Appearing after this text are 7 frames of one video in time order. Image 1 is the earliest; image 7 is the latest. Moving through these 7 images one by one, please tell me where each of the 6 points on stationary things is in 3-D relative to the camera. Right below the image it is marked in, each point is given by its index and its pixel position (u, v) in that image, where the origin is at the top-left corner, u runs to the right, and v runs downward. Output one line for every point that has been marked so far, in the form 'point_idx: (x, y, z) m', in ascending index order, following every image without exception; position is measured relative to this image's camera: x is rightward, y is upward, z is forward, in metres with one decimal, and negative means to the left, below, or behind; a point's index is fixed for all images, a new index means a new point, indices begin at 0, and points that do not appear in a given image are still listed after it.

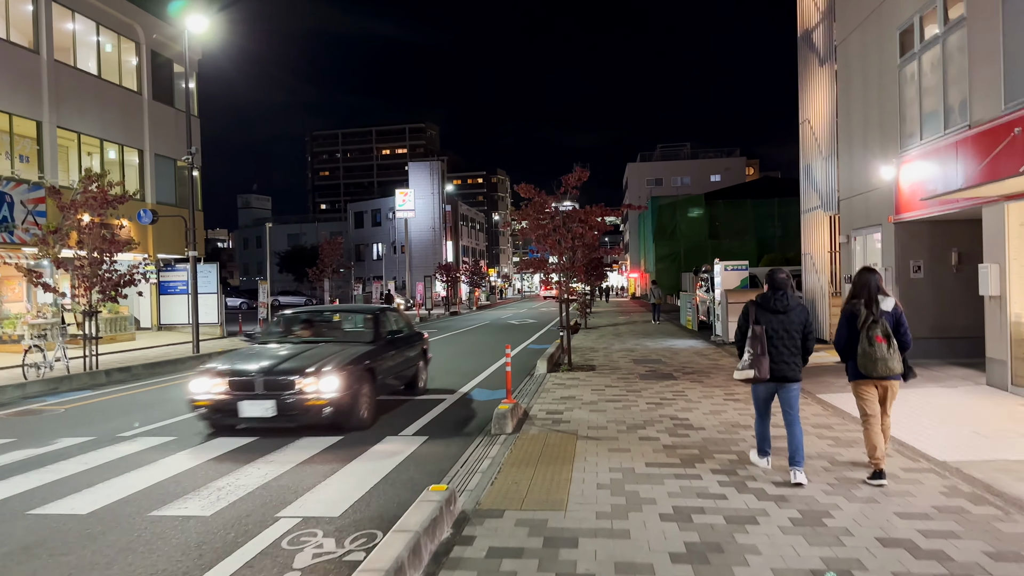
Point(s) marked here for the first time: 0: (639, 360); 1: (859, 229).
0: (+2.3, -1.3, +14.0) m
1: (+6.2, +1.1, +13.7) m
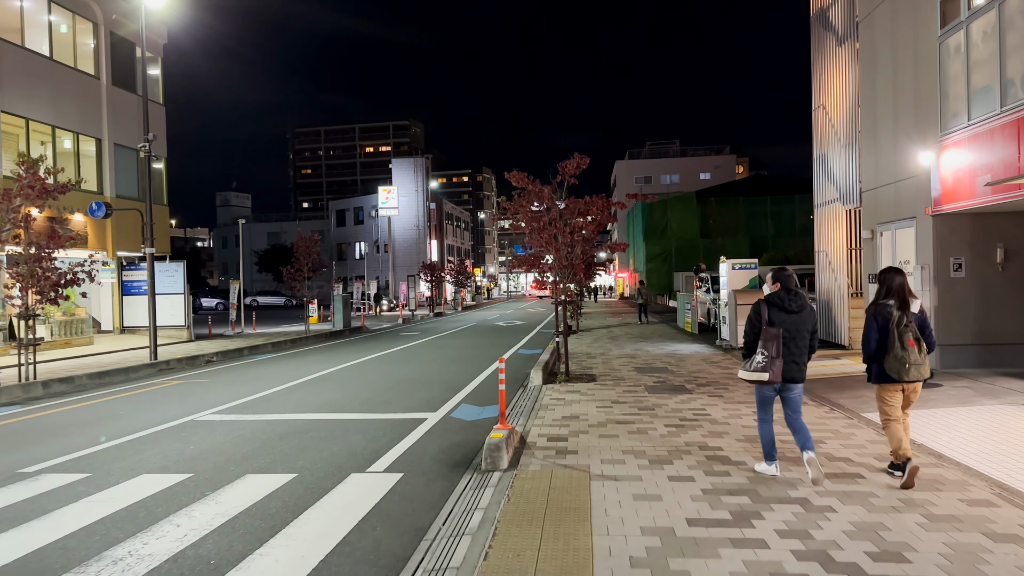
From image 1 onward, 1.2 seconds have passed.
0: (+2.2, -1.3, +12.6) m
1: (+6.1, +1.1, +12.4) m
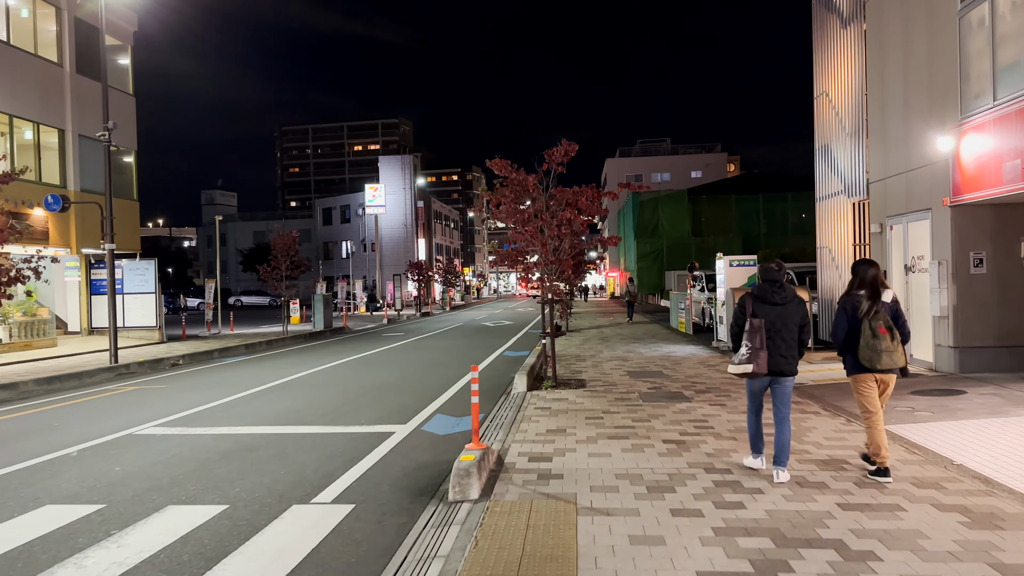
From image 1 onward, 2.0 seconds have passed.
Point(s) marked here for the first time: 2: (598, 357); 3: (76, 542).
0: (+1.9, -1.3, +11.7) m
1: (+5.8, +1.1, +11.5) m
2: (+1.6, -1.3, +14.2) m
3: (-2.5, -1.5, +4.4) m
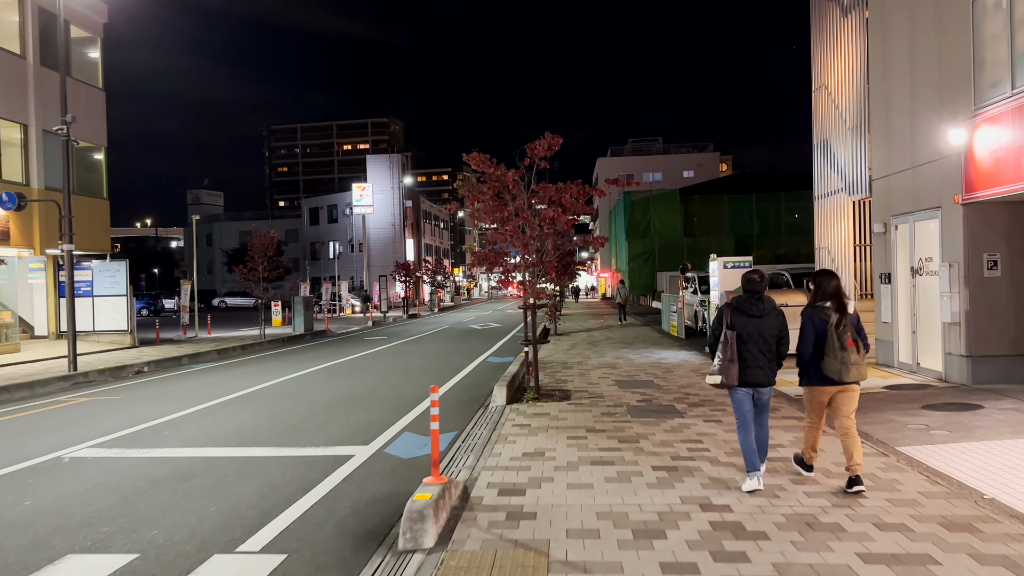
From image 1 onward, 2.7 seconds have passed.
0: (+1.6, -1.4, +10.9) m
1: (+5.5, +1.0, +10.8) m
2: (+1.3, -1.3, +13.4) m
3: (-2.7, -1.5, +3.6) m
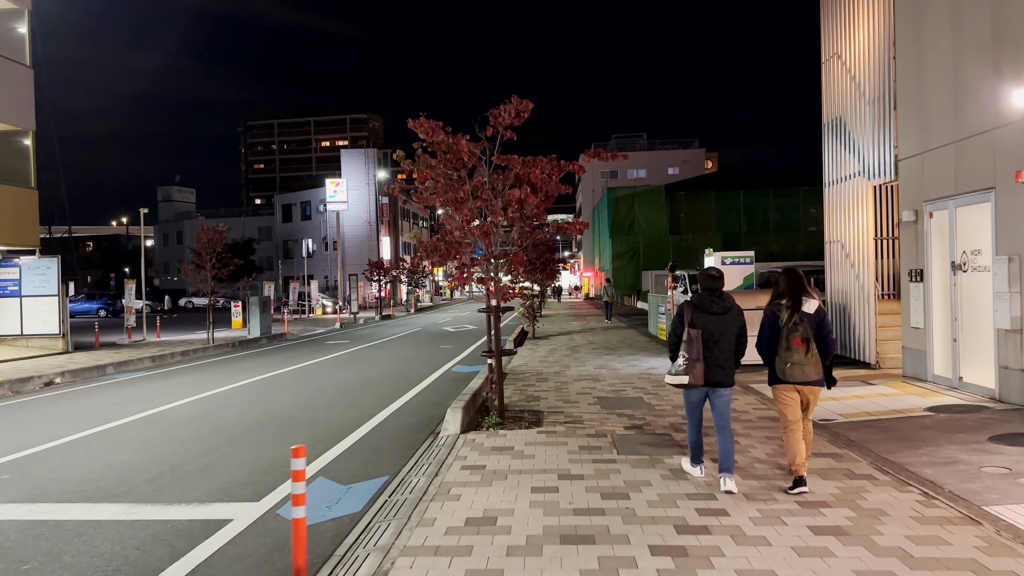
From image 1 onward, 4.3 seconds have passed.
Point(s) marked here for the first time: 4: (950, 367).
0: (+1.2, -1.3, +9.1) m
1: (+5.1, +1.0, +9.1) m
2: (+0.8, -1.3, +11.6) m
3: (-3.0, -1.5, +1.7) m
4: (+5.1, -0.9, +9.0) m
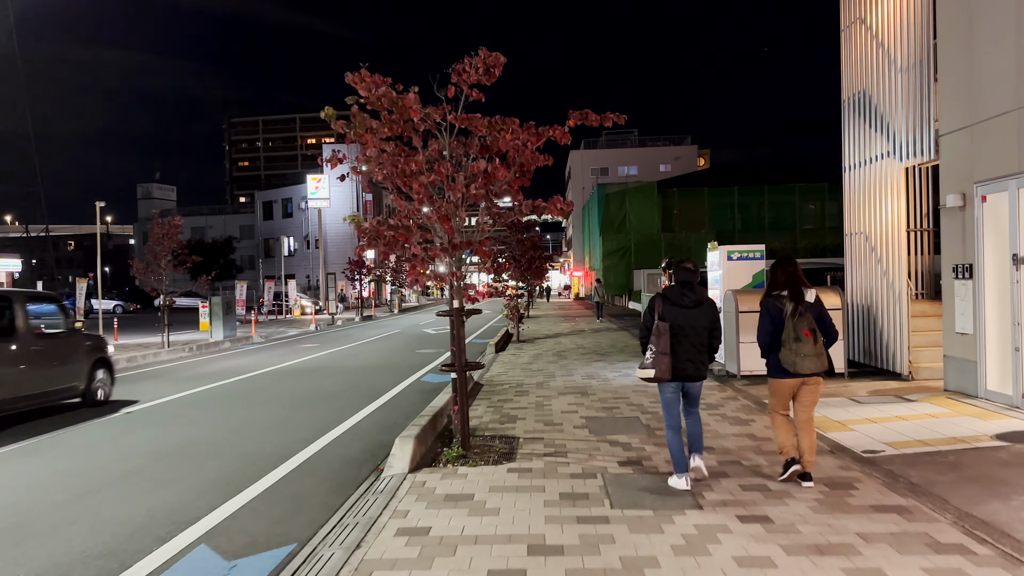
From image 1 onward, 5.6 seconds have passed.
0: (+0.9, -1.3, +7.5) m
1: (+4.8, +1.1, +7.5) m
2: (+0.5, -1.3, +10.0) m
3: (-3.2, -1.5, 0.0) m
4: (+4.8, -0.9, +7.4) m
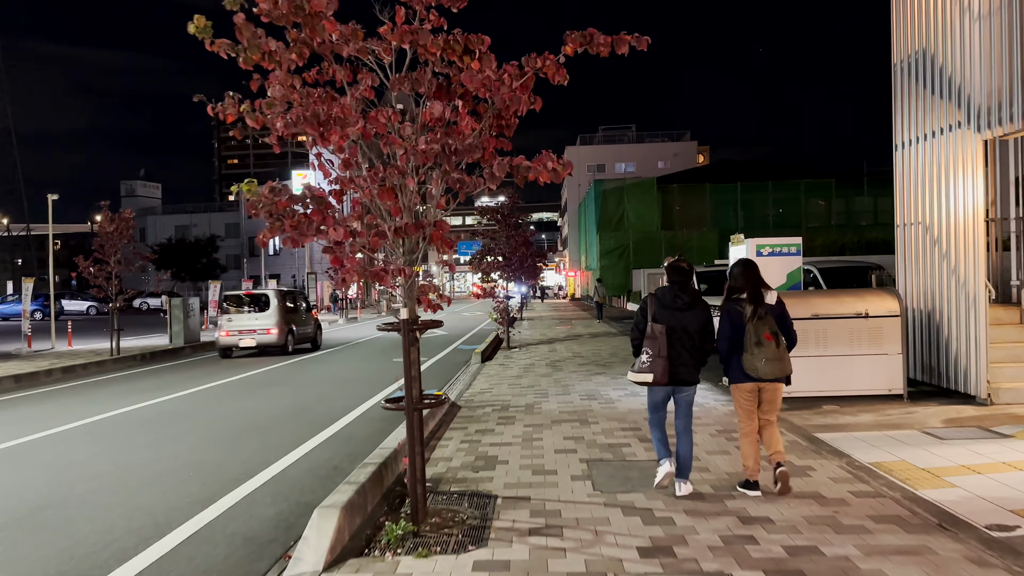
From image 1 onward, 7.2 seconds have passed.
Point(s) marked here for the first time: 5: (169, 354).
0: (+0.7, -1.3, +5.6) m
1: (+4.6, +1.0, +5.7) m
2: (+0.3, -1.3, +8.1) m
3: (-3.4, -1.5, -1.9) m
4: (+4.7, -0.9, +5.6) m
5: (-8.1, -1.5, +18.2) m
